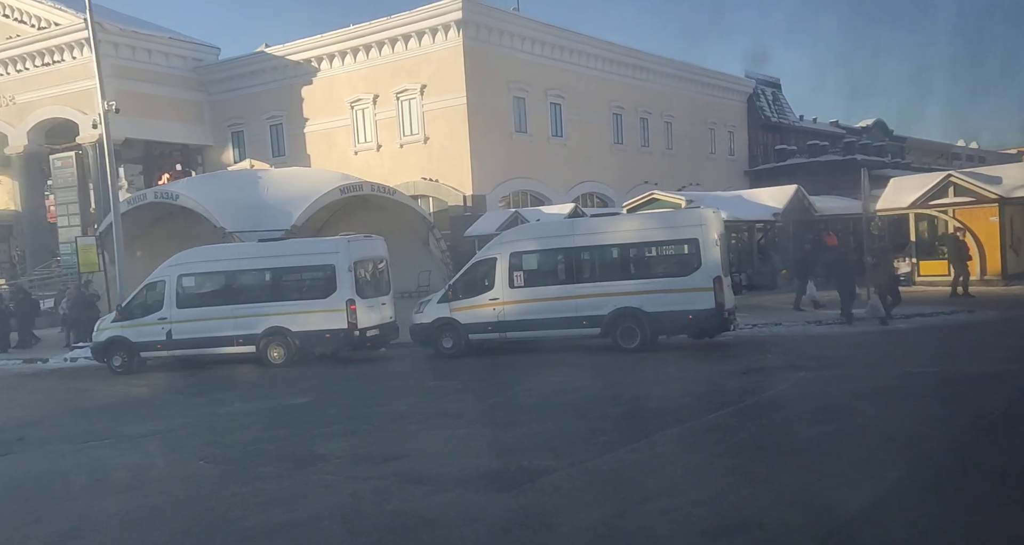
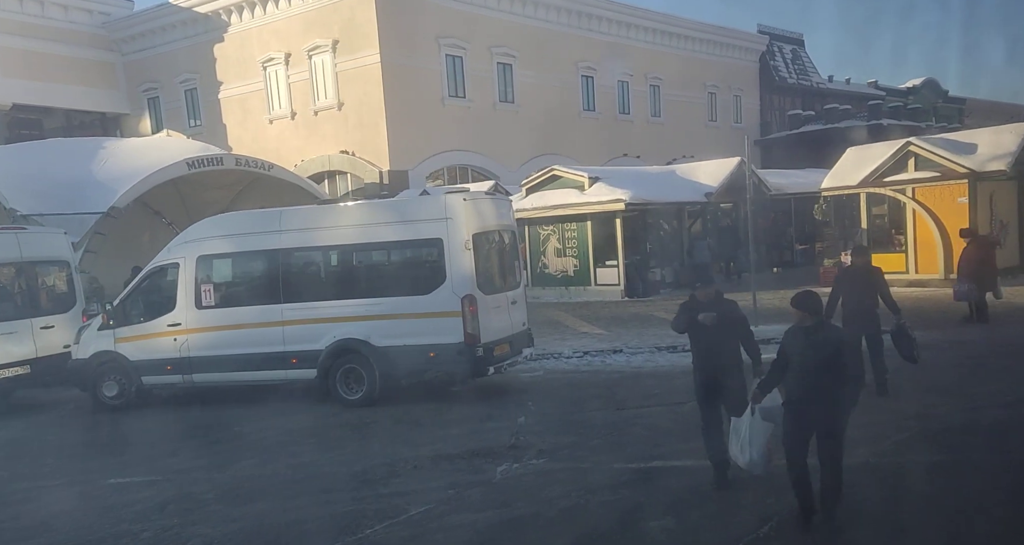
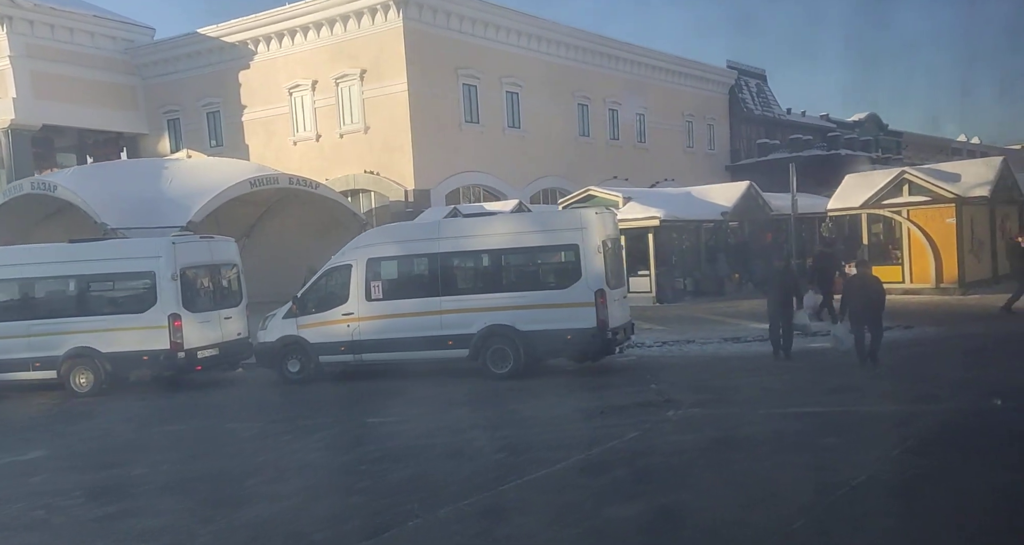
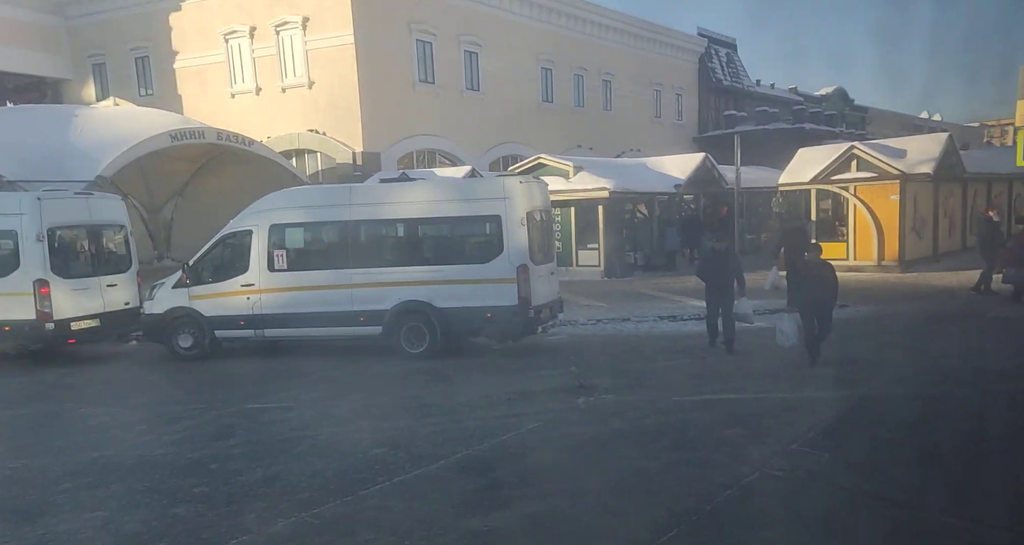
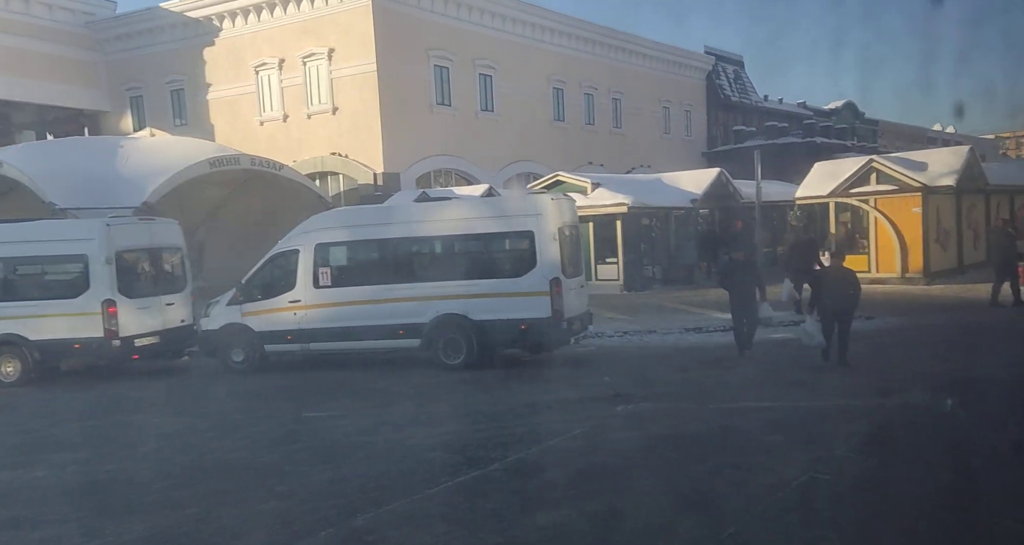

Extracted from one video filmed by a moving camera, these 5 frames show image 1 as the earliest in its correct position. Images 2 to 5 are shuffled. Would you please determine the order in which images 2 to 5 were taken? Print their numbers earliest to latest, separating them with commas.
3, 5, 4, 2
